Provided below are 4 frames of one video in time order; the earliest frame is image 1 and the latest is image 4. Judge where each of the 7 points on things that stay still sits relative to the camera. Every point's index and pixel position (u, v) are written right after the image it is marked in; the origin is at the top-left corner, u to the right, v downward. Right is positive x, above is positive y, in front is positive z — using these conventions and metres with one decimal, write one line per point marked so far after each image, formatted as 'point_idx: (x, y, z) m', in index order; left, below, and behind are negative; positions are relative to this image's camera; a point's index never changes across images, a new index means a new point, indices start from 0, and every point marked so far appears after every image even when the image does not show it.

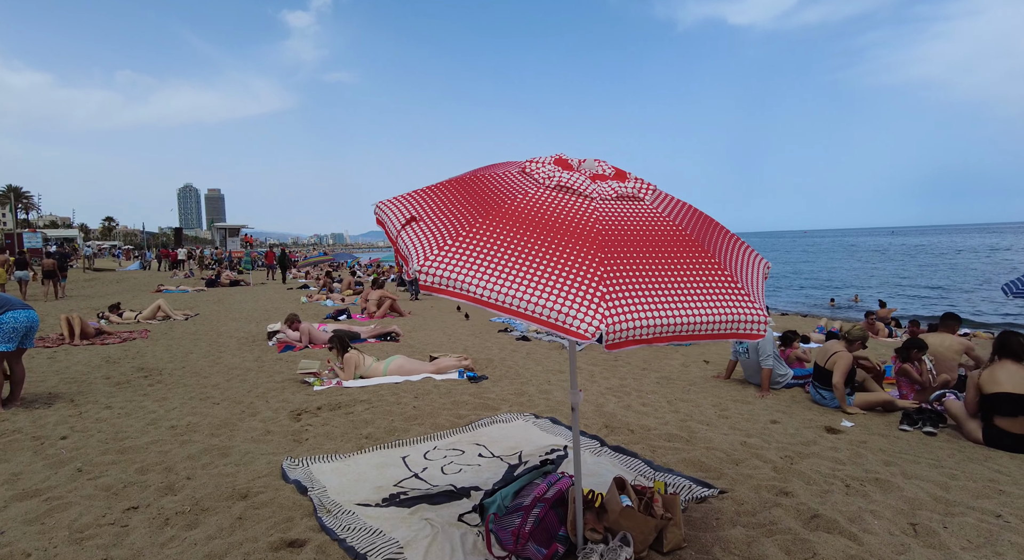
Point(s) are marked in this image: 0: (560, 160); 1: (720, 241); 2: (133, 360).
0: (+0.2, +0.5, +2.3) m
1: (+0.9, +0.2, +2.3) m
2: (-5.5, -1.2, +7.8) m
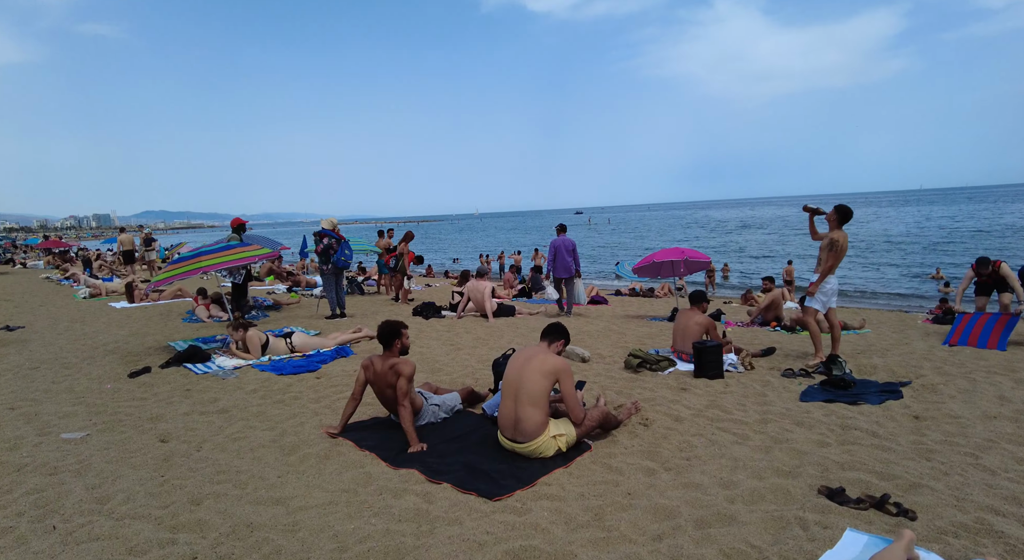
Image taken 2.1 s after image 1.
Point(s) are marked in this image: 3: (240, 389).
0: (+2.5, +0.6, +1.1) m
1: (+3.2, +0.2, +1.2) m
2: (-4.3, -1.1, +5.0) m
3: (-3.9, -1.6, +7.7) m
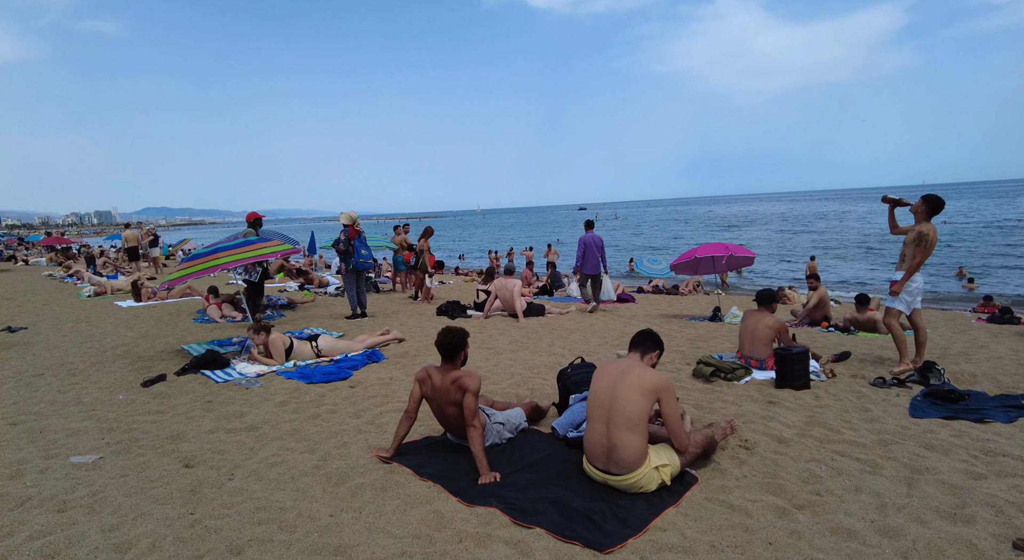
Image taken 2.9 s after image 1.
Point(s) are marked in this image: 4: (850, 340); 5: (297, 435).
0: (+3.3, +0.5, +0.3) m
1: (+3.9, +0.2, +0.4) m
2: (-3.5, -1.1, +4.2) m
3: (-3.1, -1.5, +6.9) m
4: (+6.3, -1.1, +10.1) m
5: (-2.3, -1.6, +5.7) m
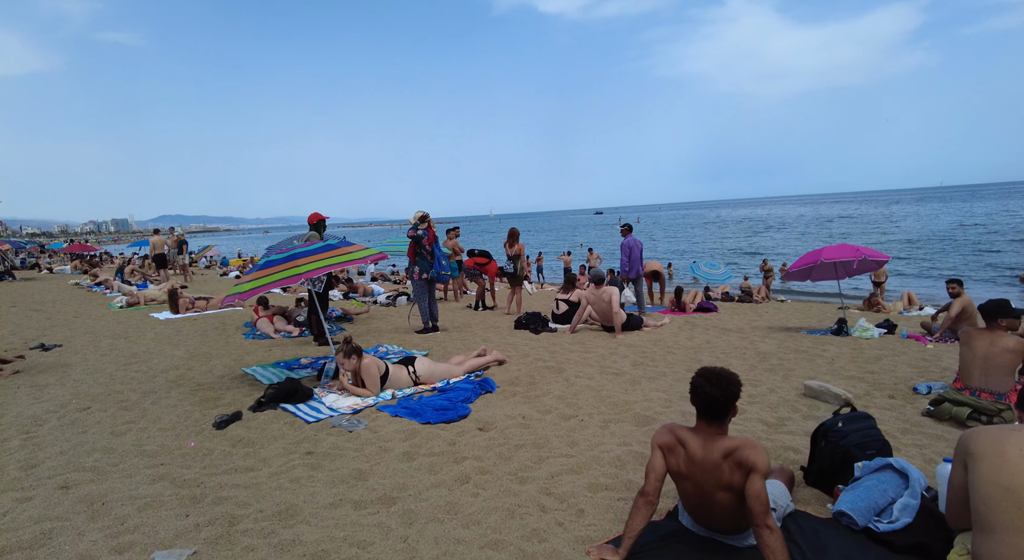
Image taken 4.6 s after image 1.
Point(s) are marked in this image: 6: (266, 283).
0: (+5.0, +0.5, -1.5) m
1: (+5.7, +0.2, -1.3) m
2: (-1.7, -1.3, +2.6) m
3: (-1.2, -1.7, +5.3) m
4: (+8.3, -1.2, +8.3) m
5: (-0.4, -1.8, +4.1) m
6: (-3.4, 0.0, +7.4) m
